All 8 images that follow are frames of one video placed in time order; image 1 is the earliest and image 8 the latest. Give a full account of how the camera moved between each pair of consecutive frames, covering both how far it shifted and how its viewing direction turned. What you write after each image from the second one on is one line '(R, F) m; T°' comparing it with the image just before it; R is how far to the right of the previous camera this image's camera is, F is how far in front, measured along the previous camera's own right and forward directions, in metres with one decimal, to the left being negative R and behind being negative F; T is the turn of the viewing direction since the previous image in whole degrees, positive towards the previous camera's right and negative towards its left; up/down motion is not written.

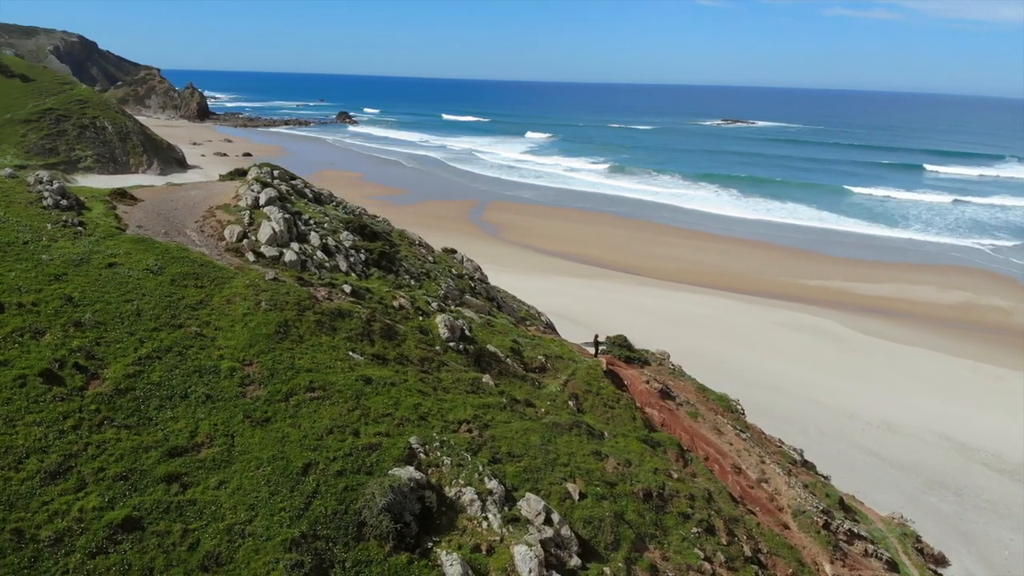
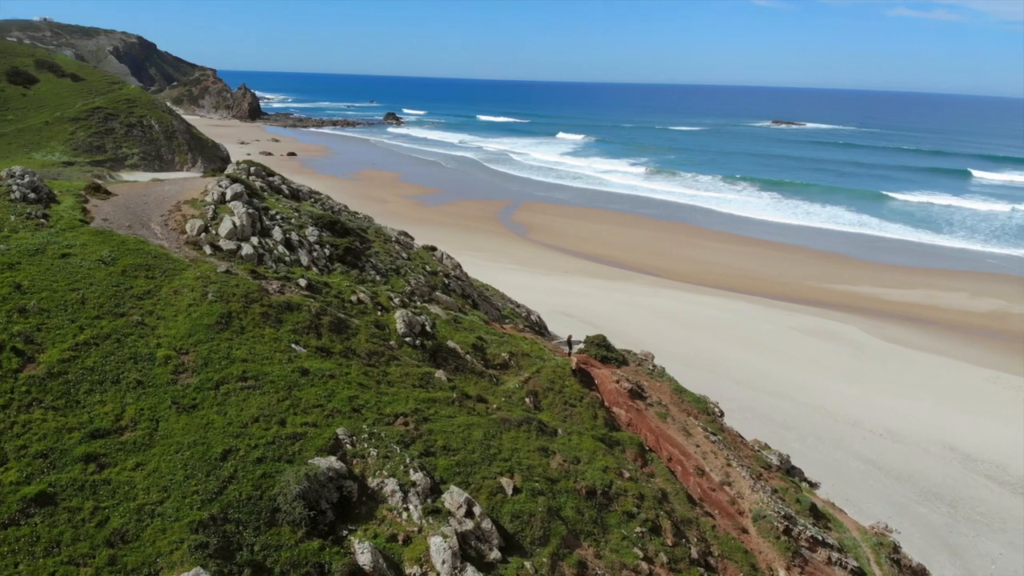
(+1.2, 0.0) m; -3°
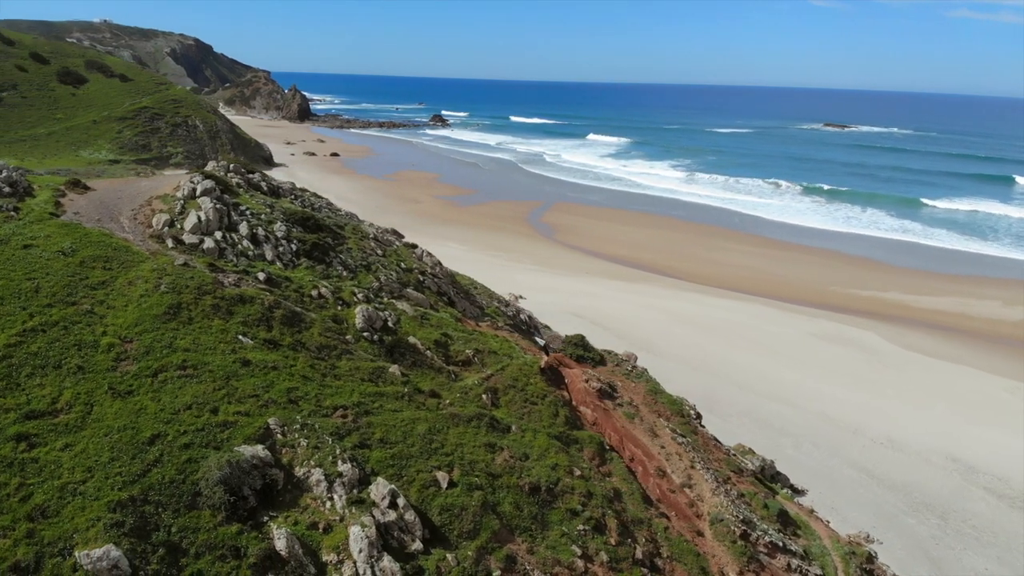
(+1.2, 0.0) m; -3°
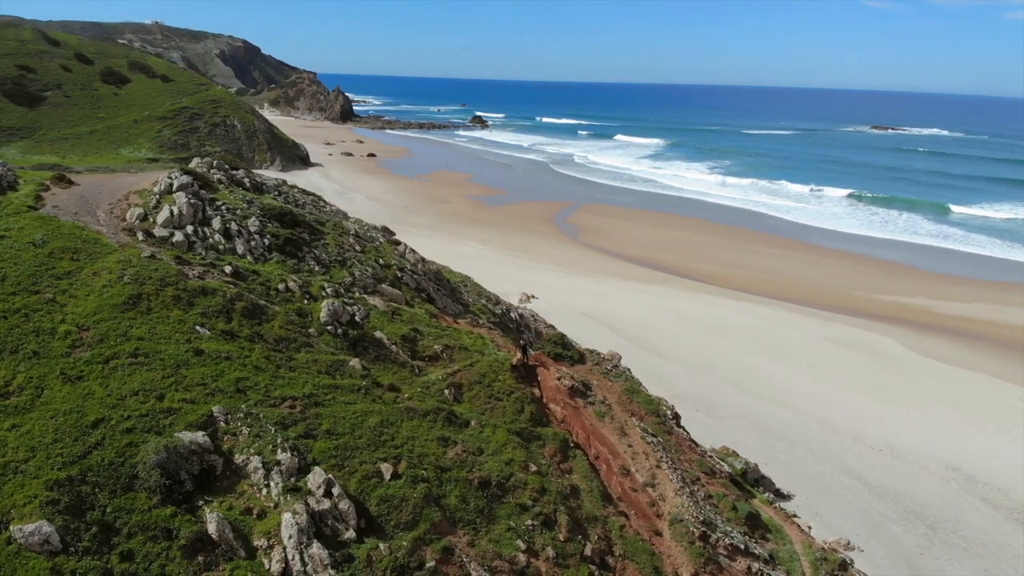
(+1.0, -0.1) m; -2°
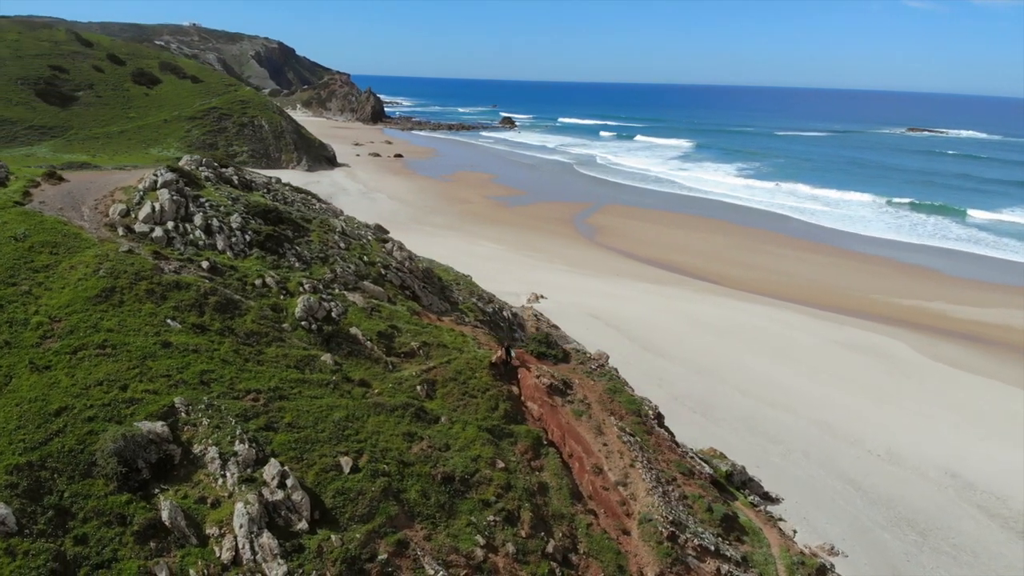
(+0.8, 0.0) m; -2°
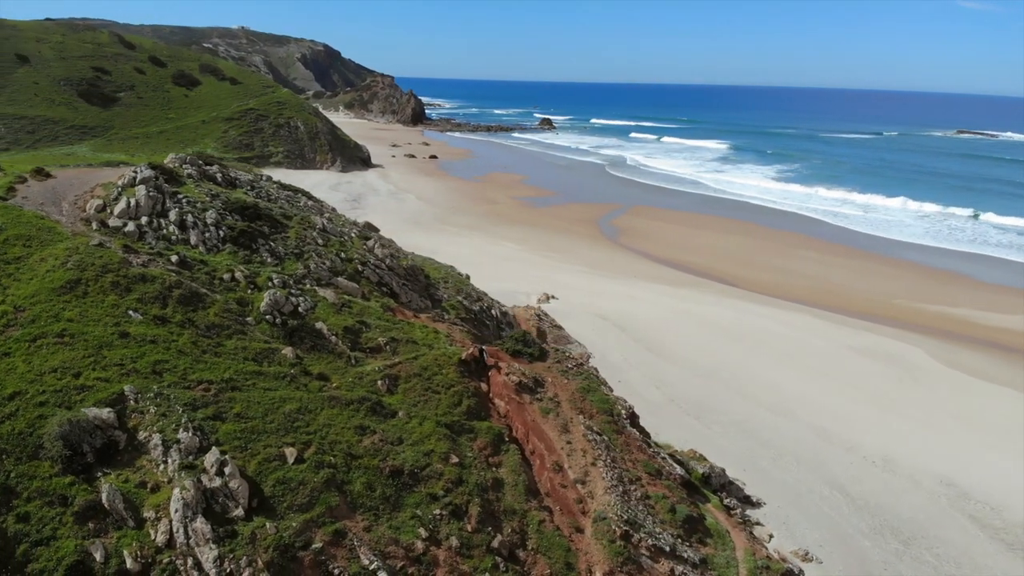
(+1.1, -0.1) m; -2°
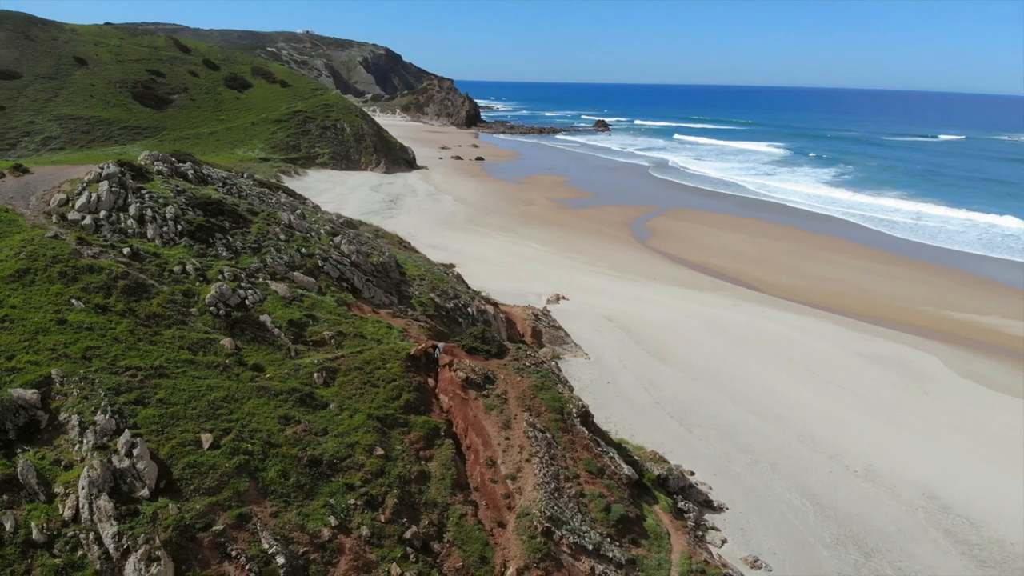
(+1.7, -0.1) m; -3°
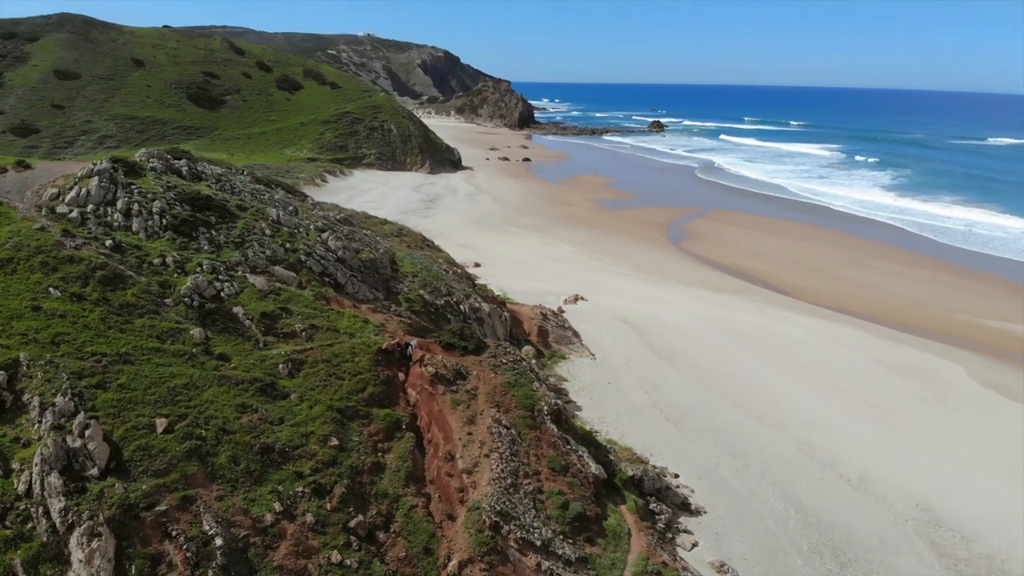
(+1.3, -0.1) m; -3°
